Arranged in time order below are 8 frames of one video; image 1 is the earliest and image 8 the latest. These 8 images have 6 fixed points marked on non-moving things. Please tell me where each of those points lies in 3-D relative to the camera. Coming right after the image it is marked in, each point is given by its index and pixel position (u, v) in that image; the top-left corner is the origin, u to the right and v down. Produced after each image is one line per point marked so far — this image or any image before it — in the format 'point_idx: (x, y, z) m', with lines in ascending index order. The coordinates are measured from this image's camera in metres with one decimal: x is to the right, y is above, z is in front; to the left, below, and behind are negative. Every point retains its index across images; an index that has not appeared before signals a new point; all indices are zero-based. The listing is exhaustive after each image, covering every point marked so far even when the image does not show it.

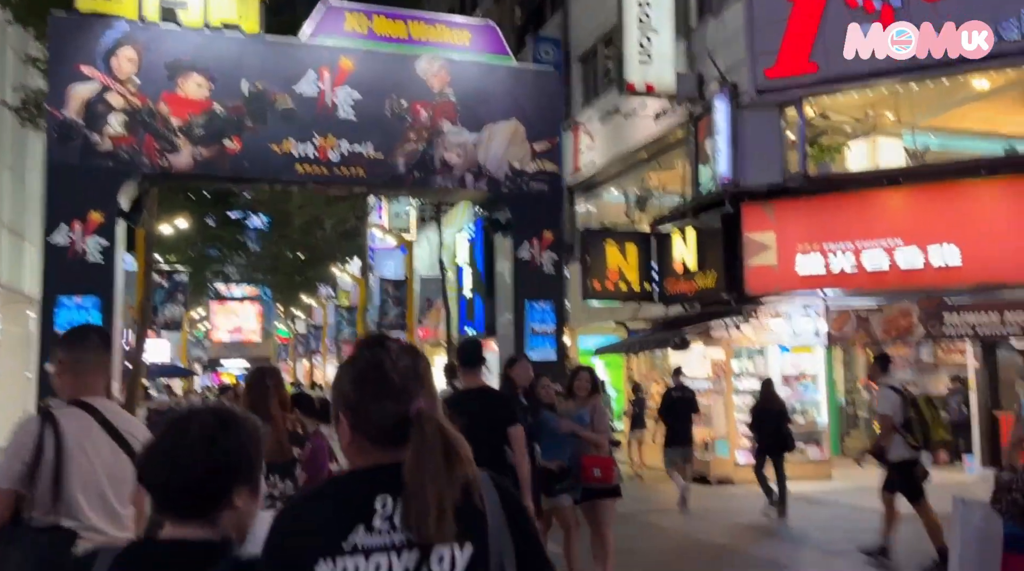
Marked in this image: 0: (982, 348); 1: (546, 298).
0: (+7.5, -1.0, +14.3) m
1: (+0.5, -0.2, +12.3) m
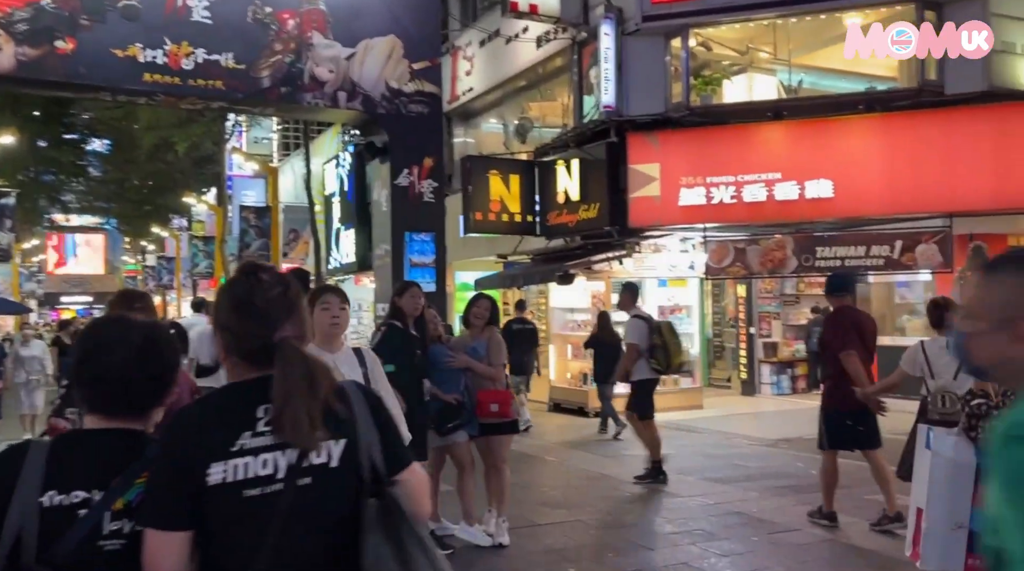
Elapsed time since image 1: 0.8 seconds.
0: (+5.5, +0.1, +14.7) m
1: (-1.2, +0.7, +11.6) m
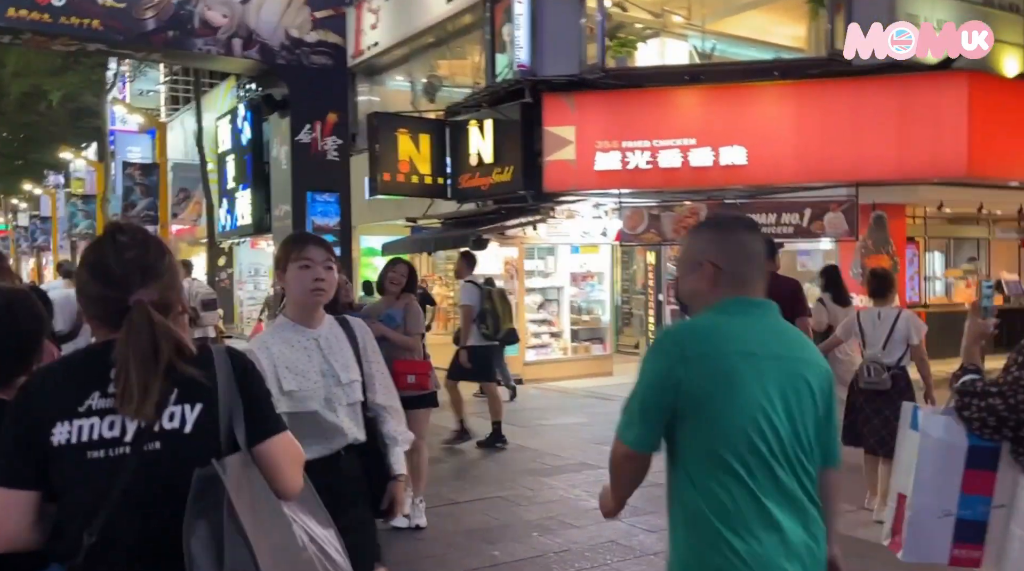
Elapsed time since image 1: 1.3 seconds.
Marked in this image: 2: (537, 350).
0: (+4.0, +0.6, +14.8) m
1: (-2.3, +1.2, +10.9) m
2: (+0.4, -1.0, +14.0) m
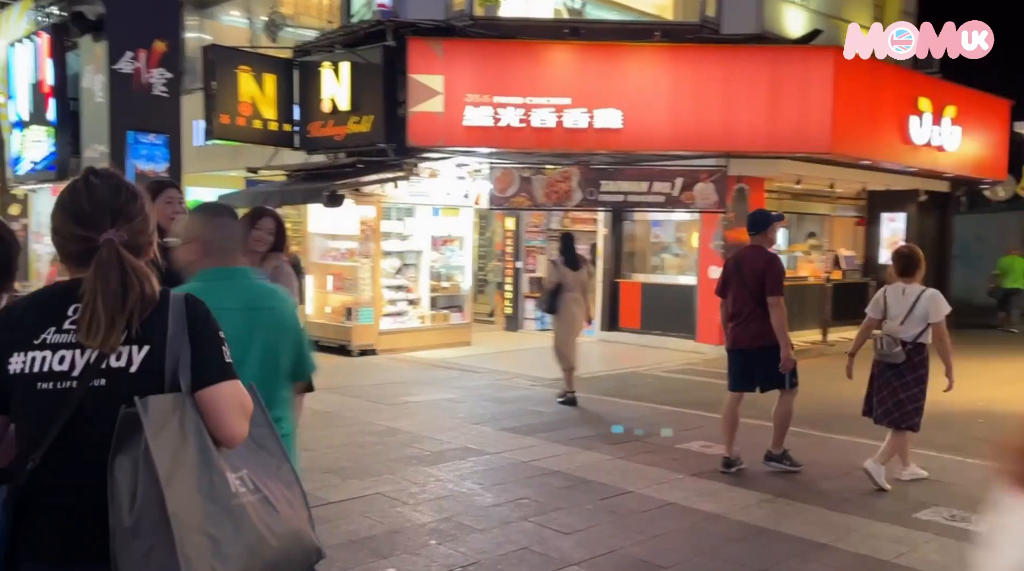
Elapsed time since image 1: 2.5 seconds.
0: (+1.6, +1.1, +14.4) m
1: (-3.7, +1.6, +9.3) m
2: (-1.8, -0.5, +13.0) m
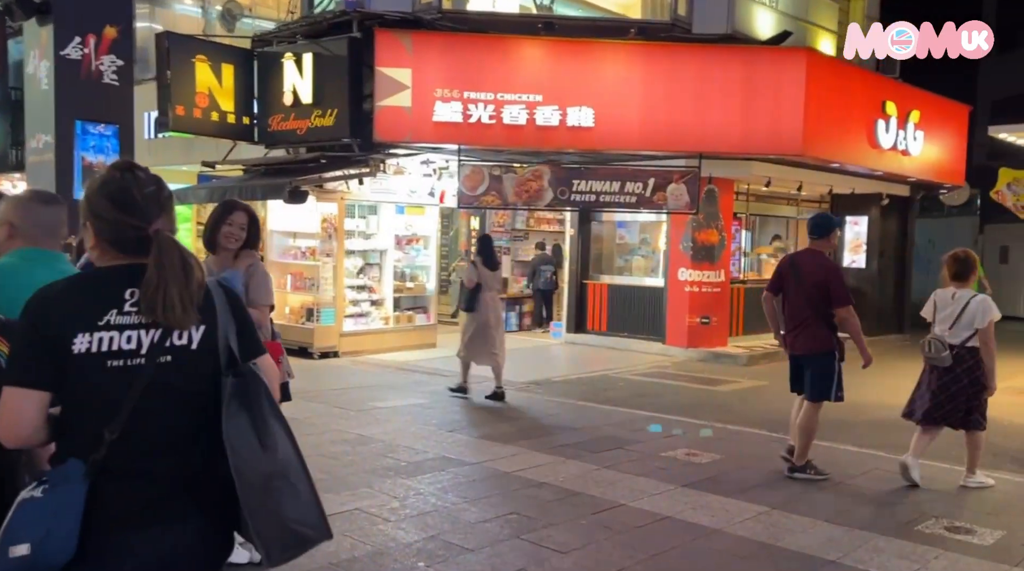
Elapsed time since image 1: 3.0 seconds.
0: (+1.1, +1.1, +14.2) m
1: (-4.0, +1.6, +8.8) m
2: (-2.2, -0.5, +12.6) m
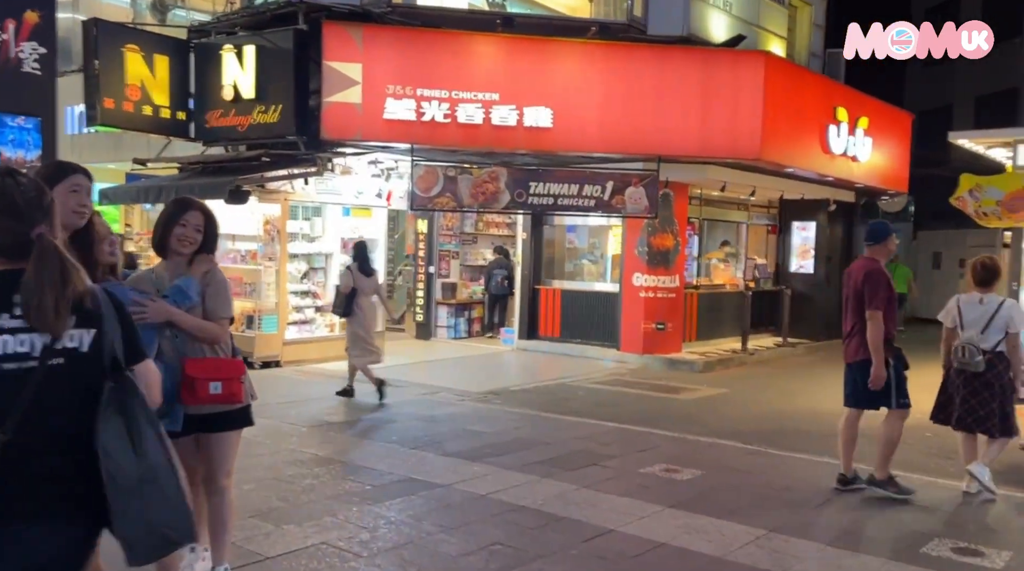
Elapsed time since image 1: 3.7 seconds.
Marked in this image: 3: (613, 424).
0: (+0.3, +1.0, +13.8) m
1: (-4.3, +1.6, +8.0) m
2: (-2.9, -0.6, +11.9) m
3: (+1.0, -1.3, +8.5) m
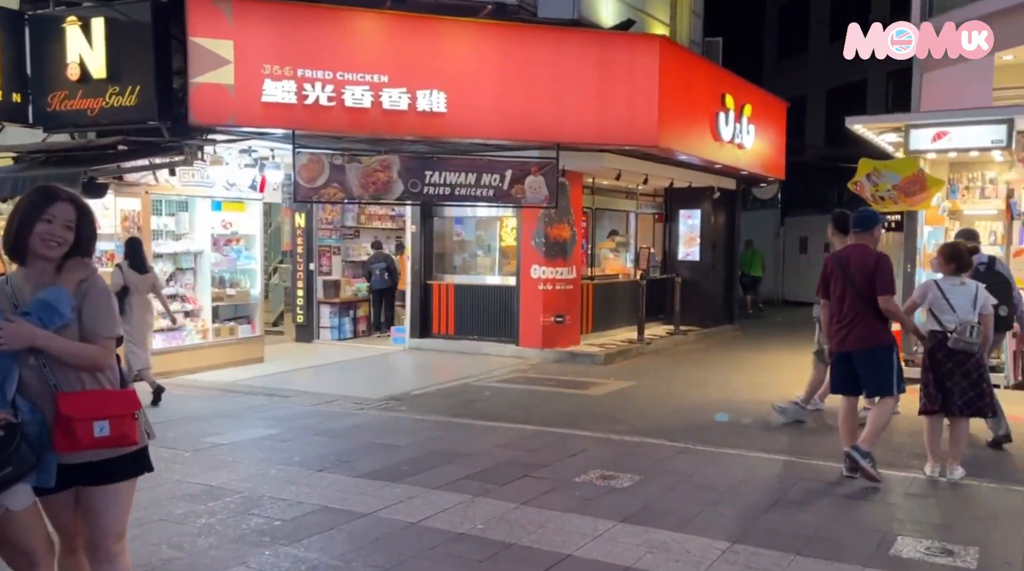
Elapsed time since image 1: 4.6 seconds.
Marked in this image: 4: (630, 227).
0: (-1.4, +1.1, +13.0) m
1: (-5.1, +1.5, +6.6) m
2: (-4.2, -0.6, +10.7) m
3: (+0.2, -1.3, +8.0) m
4: (+2.0, +1.0, +15.2) m
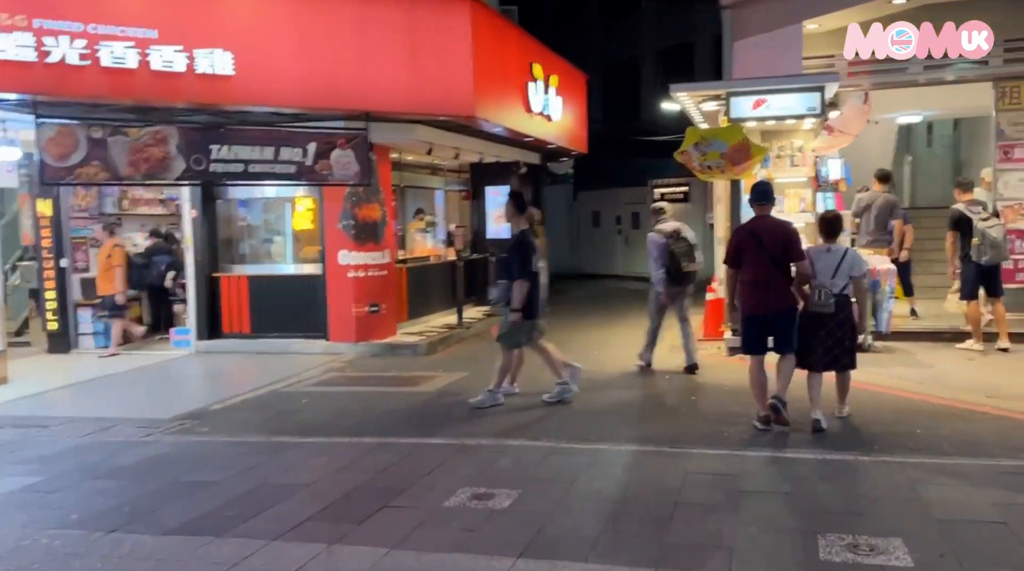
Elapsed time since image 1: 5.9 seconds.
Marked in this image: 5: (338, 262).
0: (-4.0, +1.2, +11.3) m
1: (-6.0, +1.3, +4.1) m
2: (-6.0, -0.7, +8.4) m
3: (-1.1, -1.2, +6.8) m
4: (-1.2, +1.3, +14.2) m
5: (-2.1, +0.3, +10.7) m
